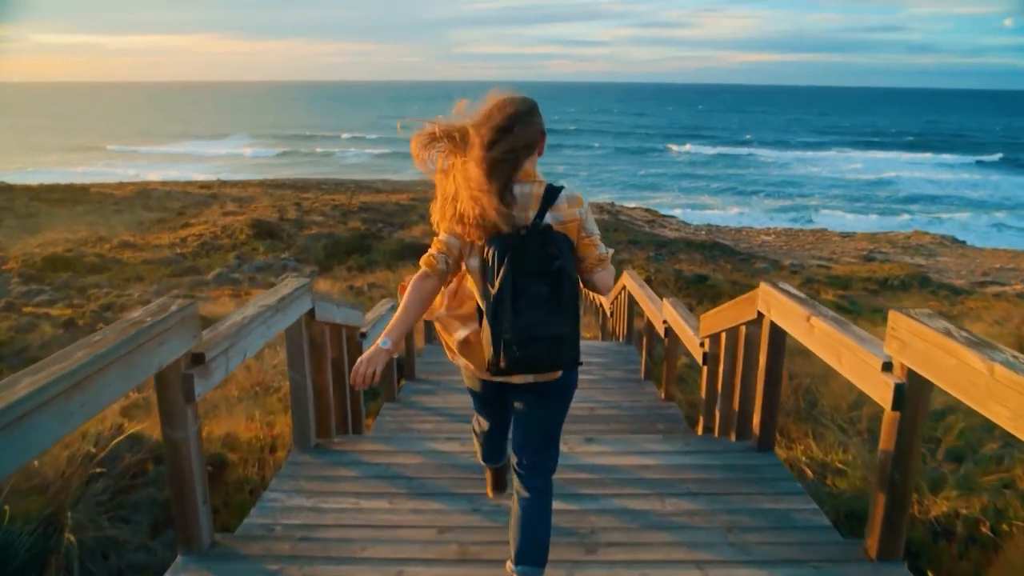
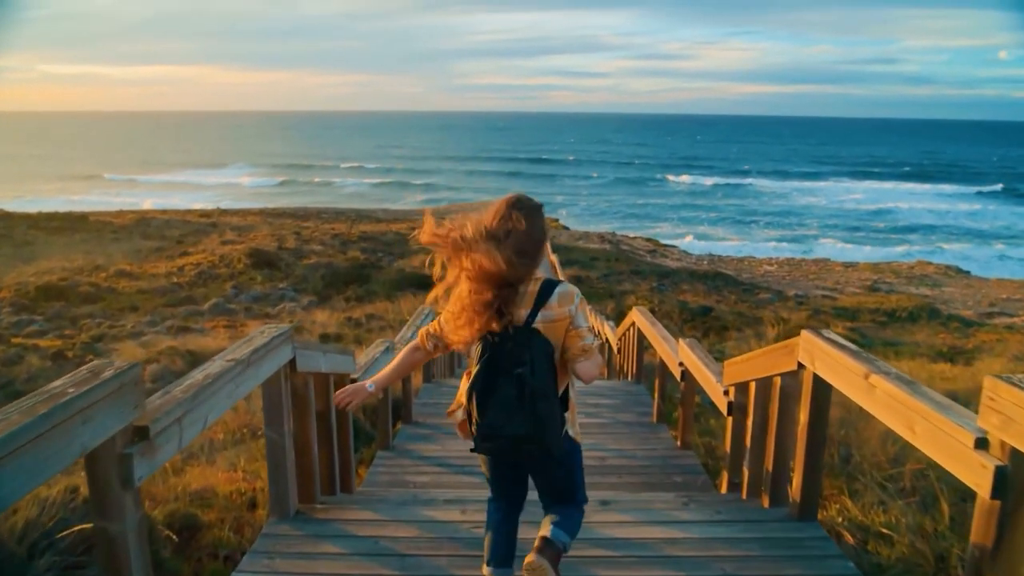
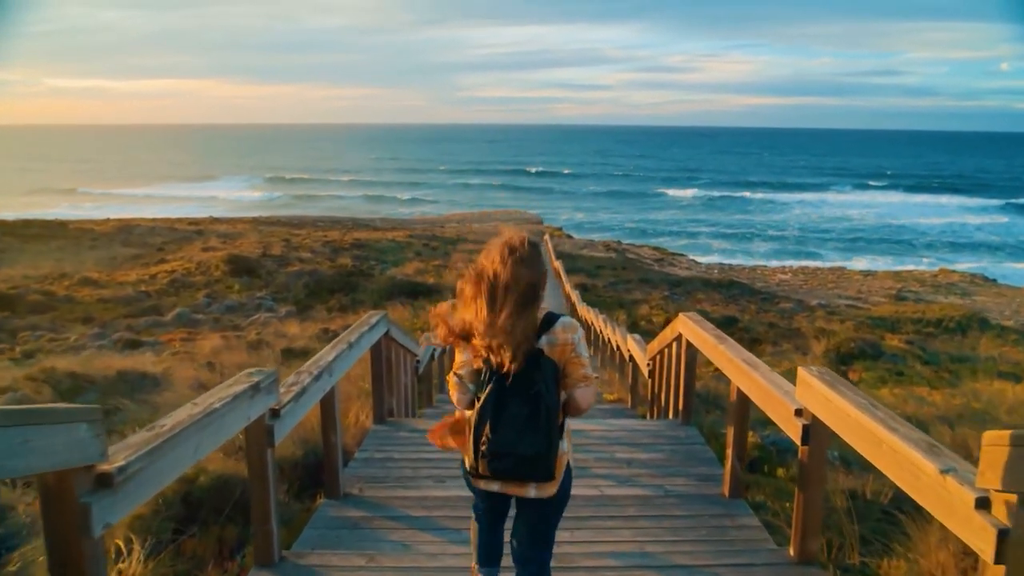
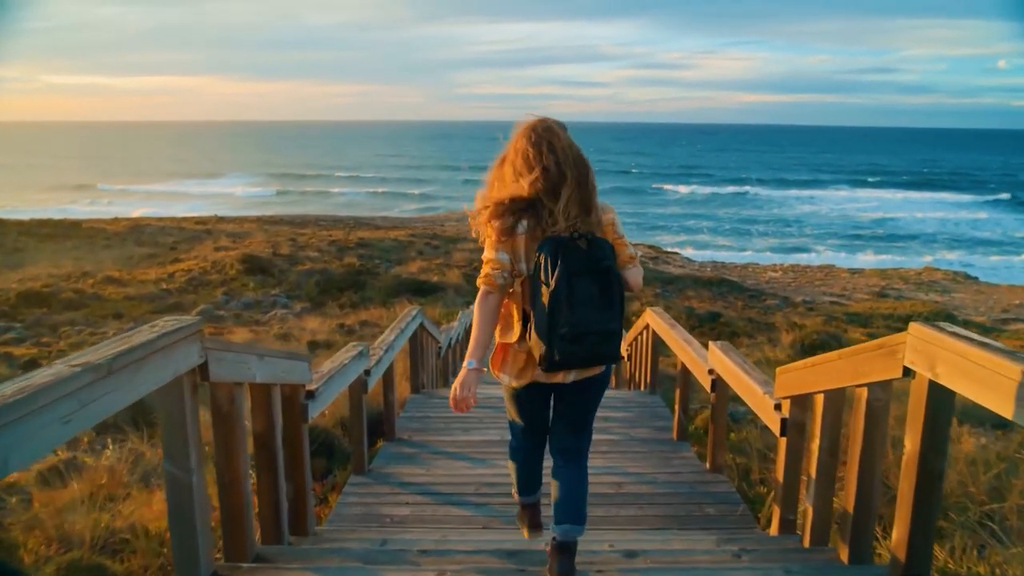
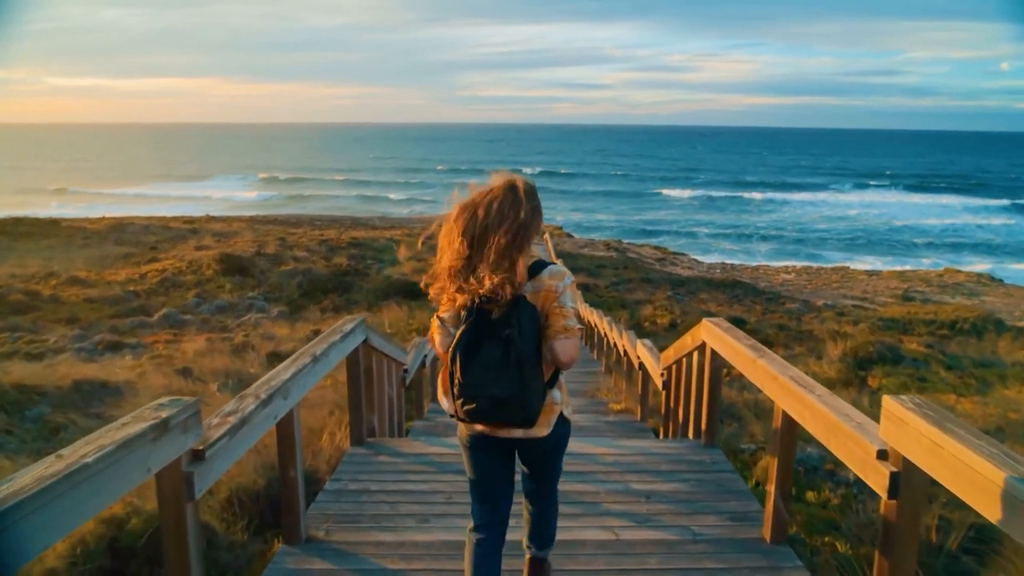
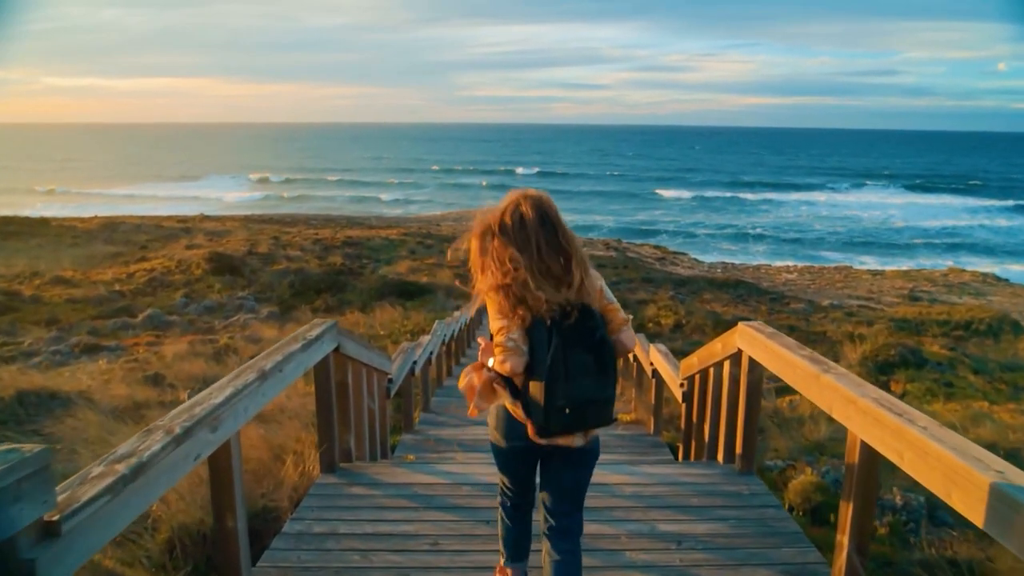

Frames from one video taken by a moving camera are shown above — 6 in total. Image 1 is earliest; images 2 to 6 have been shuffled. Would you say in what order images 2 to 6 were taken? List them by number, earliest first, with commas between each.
2, 4, 3, 5, 6
